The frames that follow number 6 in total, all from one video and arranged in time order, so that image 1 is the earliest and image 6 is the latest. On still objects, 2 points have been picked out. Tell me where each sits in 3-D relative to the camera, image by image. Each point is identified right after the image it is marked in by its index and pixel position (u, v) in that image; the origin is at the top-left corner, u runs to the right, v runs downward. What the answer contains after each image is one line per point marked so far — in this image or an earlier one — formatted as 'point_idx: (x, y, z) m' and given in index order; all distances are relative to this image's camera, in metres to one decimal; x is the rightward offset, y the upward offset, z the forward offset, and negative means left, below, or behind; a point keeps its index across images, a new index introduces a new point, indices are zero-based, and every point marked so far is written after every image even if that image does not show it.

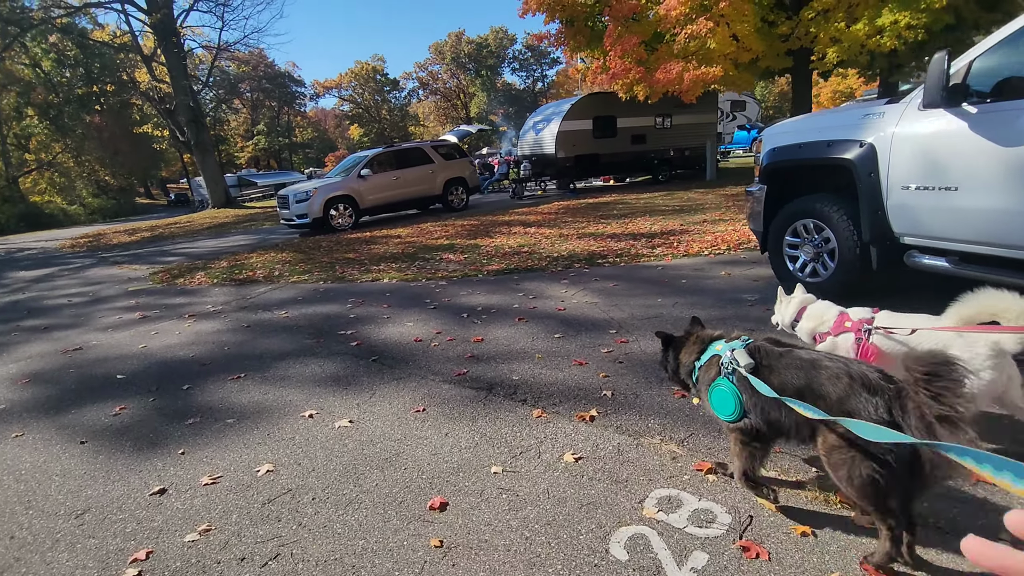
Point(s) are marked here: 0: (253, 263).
0: (-5.5, +0.5, +10.7) m
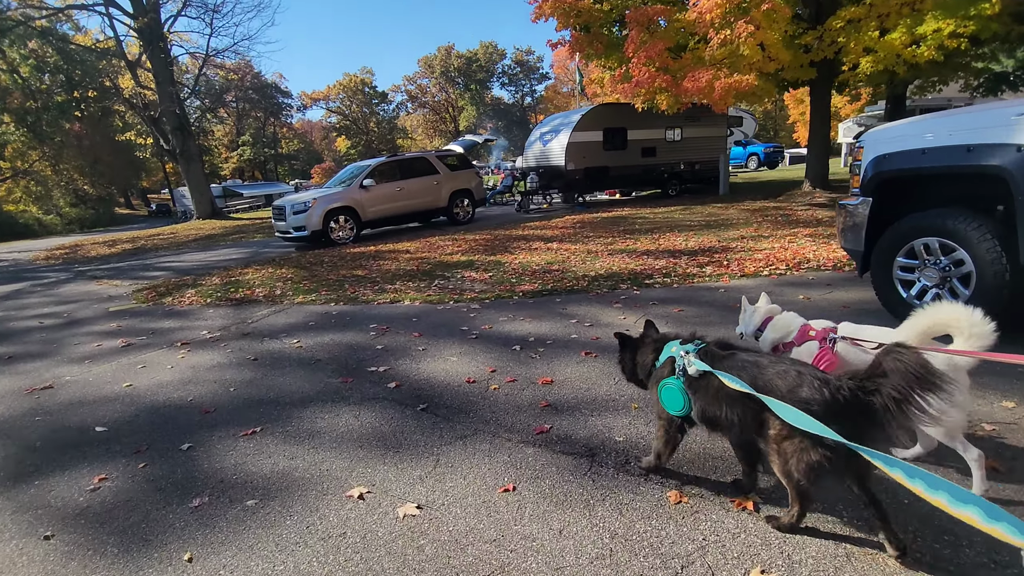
0: (-5.0, +0.2, +9.7) m
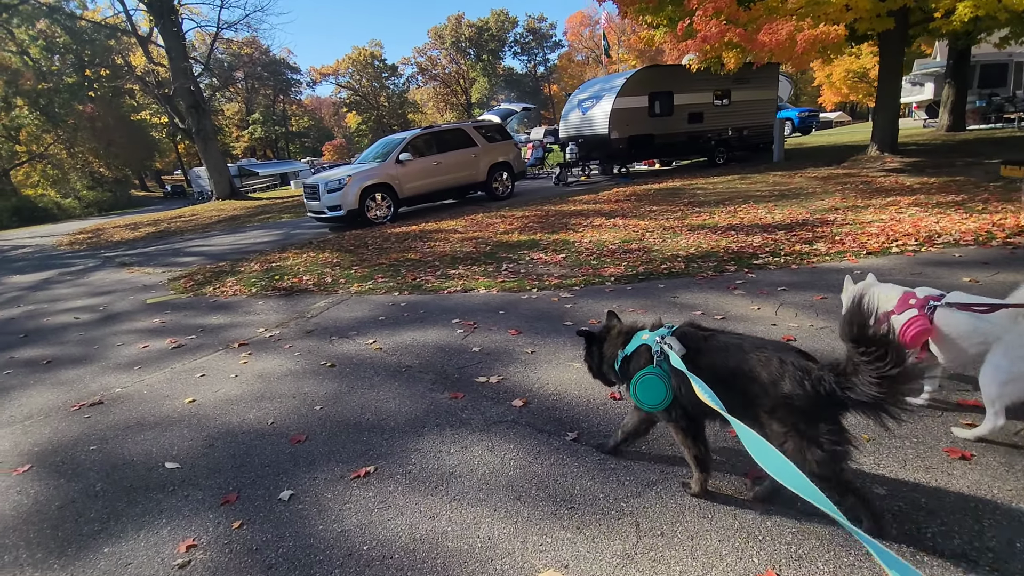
0: (-3.9, +0.4, +9.0) m
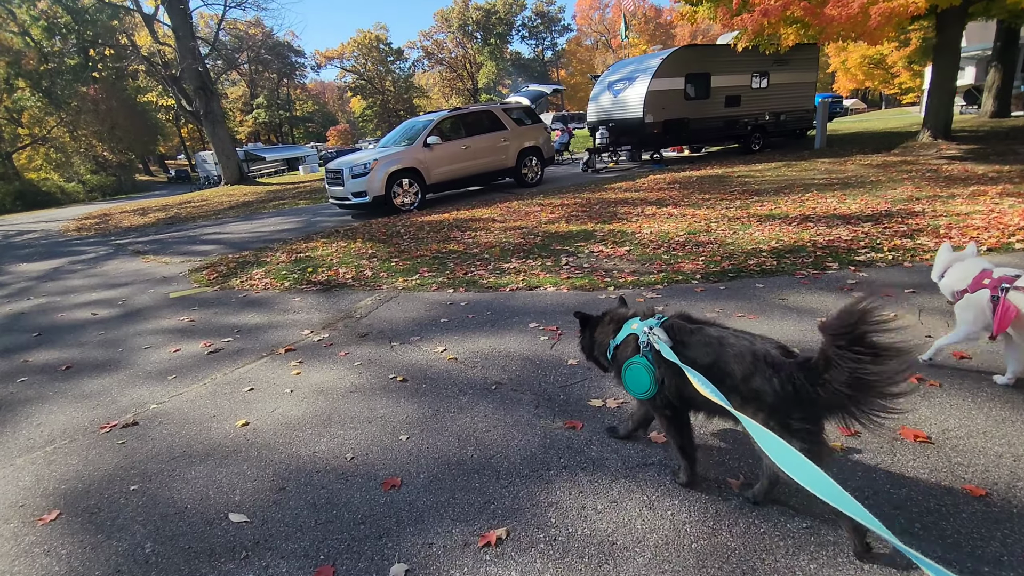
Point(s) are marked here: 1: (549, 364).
0: (-3.1, +0.5, +8.3) m
1: (+0.3, -0.5, +3.8) m
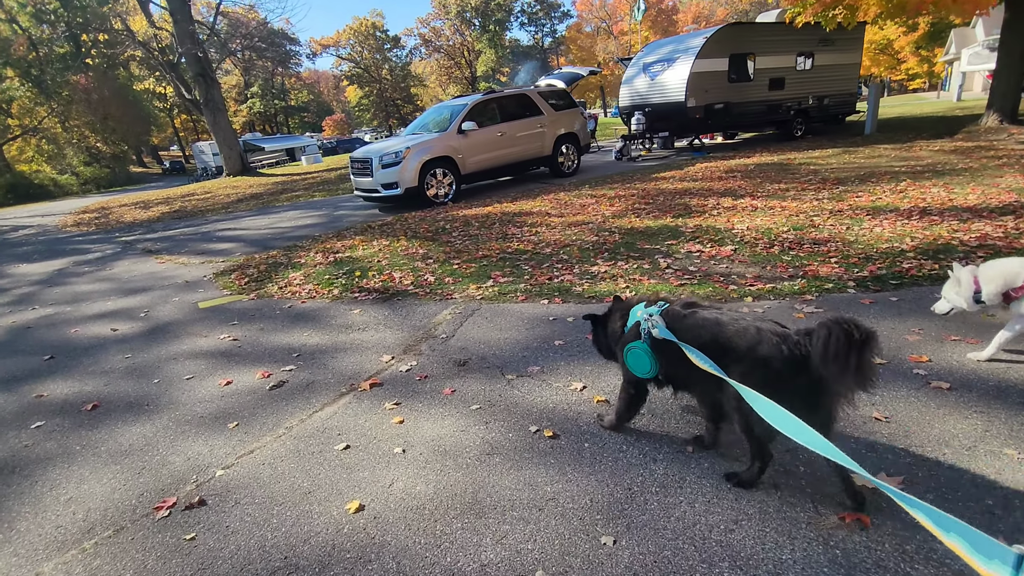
0: (-2.2, +0.5, +7.4) m
1: (+1.3, -0.7, +2.9) m
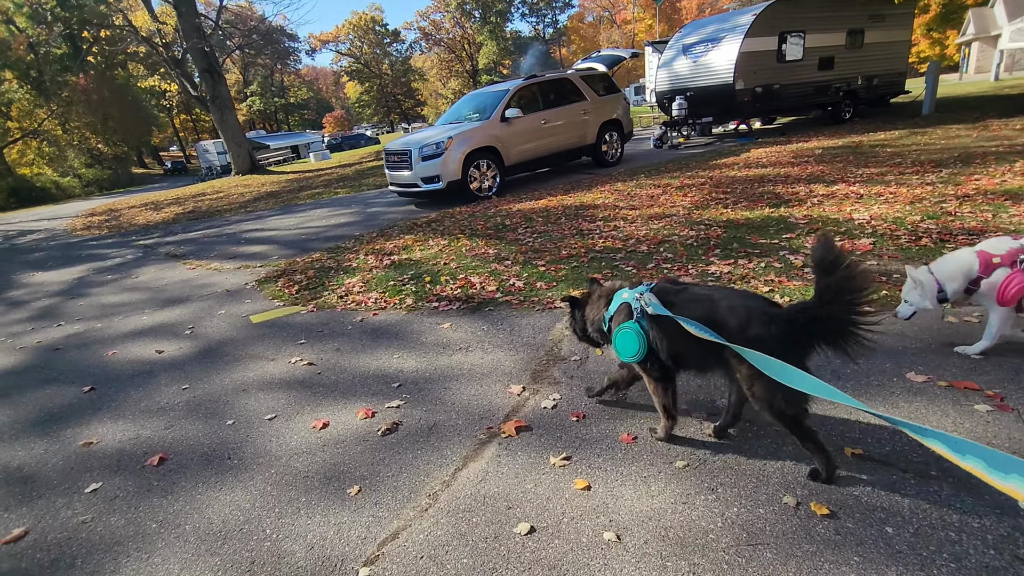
0: (-1.2, +0.4, +6.6) m
1: (+2.3, -0.7, +2.1) m
